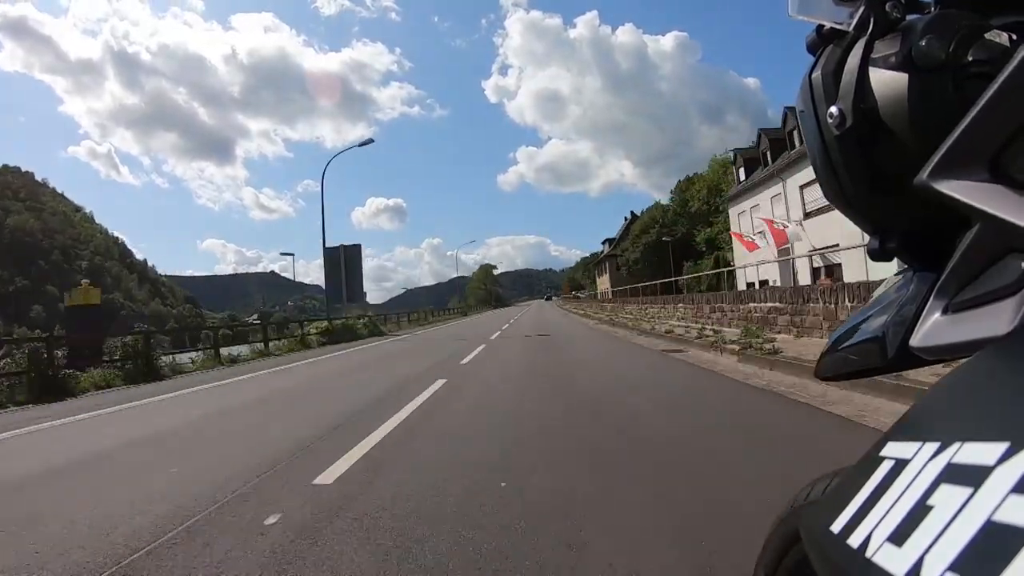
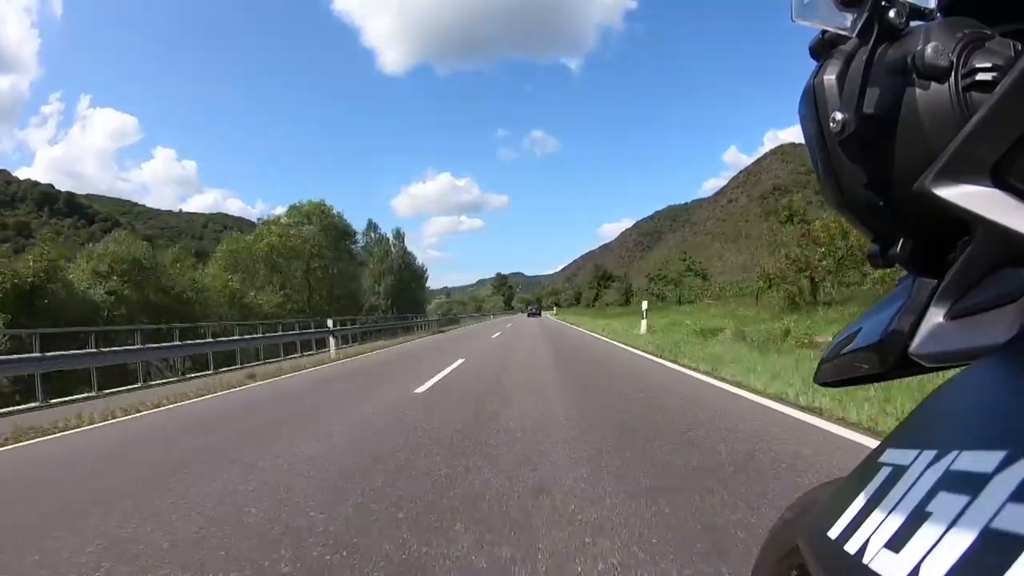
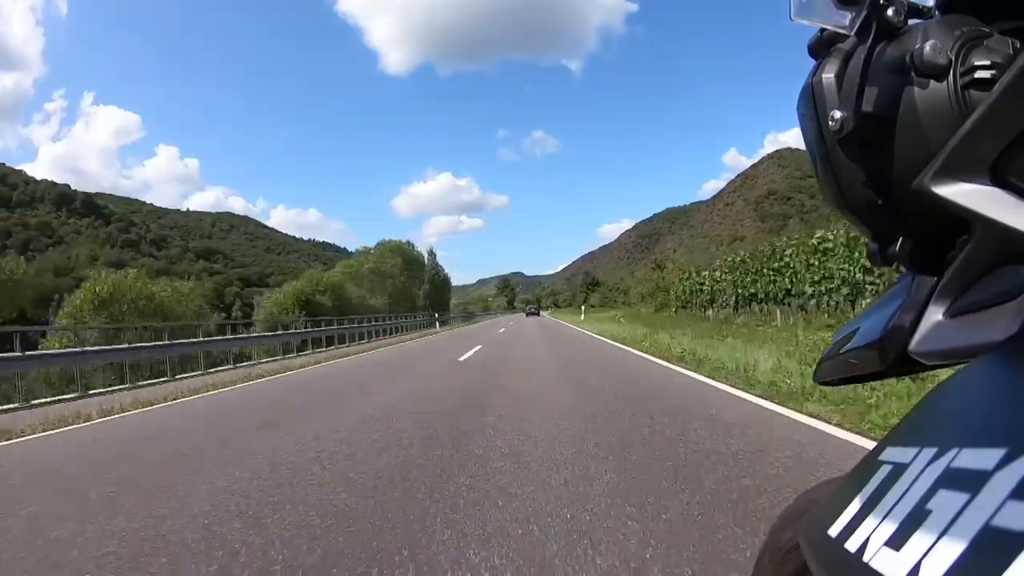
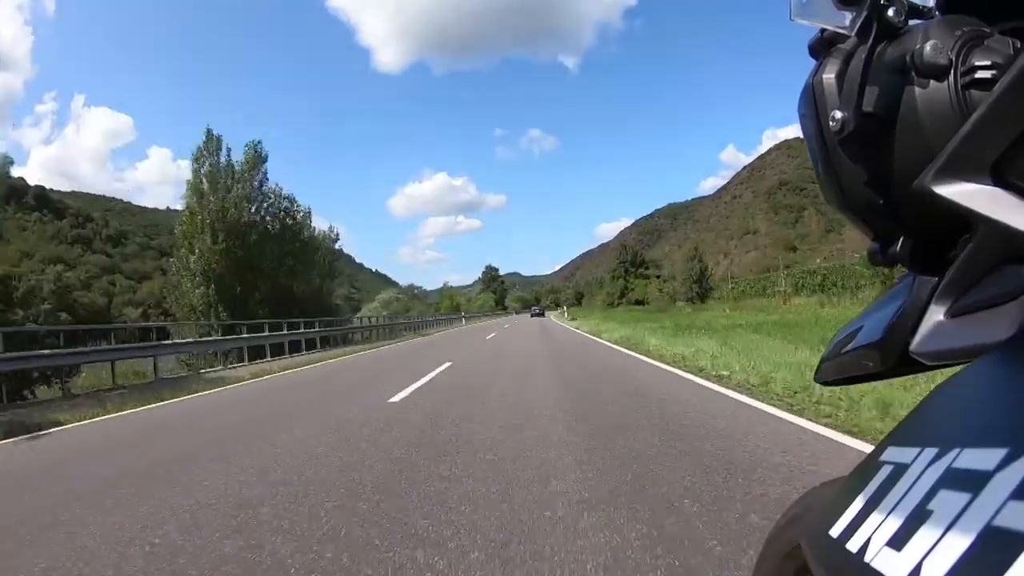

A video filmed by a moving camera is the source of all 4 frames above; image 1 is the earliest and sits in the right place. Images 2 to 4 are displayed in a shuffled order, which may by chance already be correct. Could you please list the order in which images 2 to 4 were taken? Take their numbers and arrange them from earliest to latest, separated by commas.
3, 2, 4
